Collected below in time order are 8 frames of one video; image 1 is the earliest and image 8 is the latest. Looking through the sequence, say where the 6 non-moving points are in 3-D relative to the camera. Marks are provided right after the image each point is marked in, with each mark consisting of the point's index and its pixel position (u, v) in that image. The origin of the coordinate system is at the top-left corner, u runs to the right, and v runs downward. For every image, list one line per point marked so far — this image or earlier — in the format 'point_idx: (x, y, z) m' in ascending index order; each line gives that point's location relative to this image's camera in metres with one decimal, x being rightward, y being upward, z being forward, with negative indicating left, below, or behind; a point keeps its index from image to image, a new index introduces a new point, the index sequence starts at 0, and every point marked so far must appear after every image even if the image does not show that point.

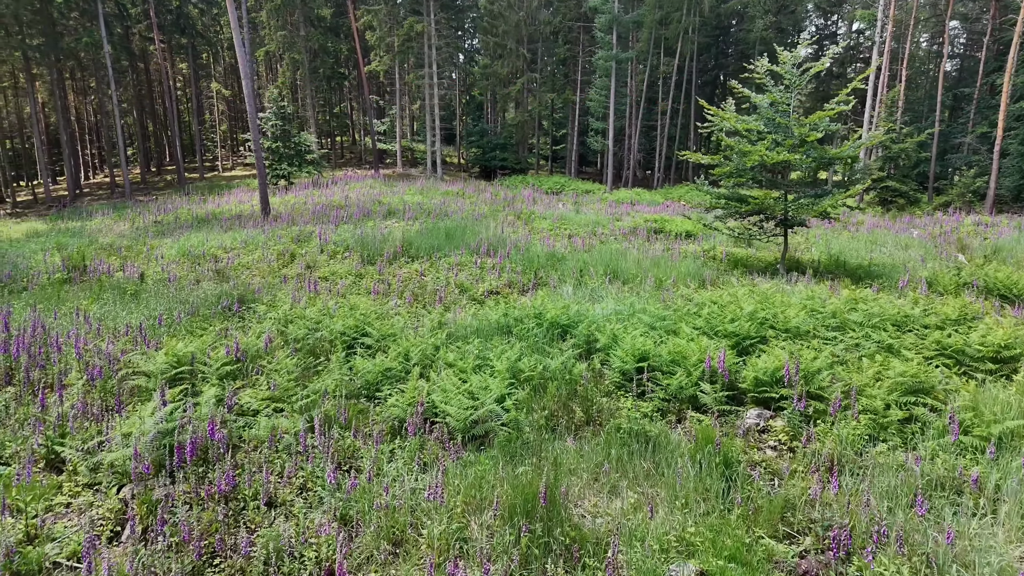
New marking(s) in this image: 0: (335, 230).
0: (-3.1, +1.0, +12.4) m
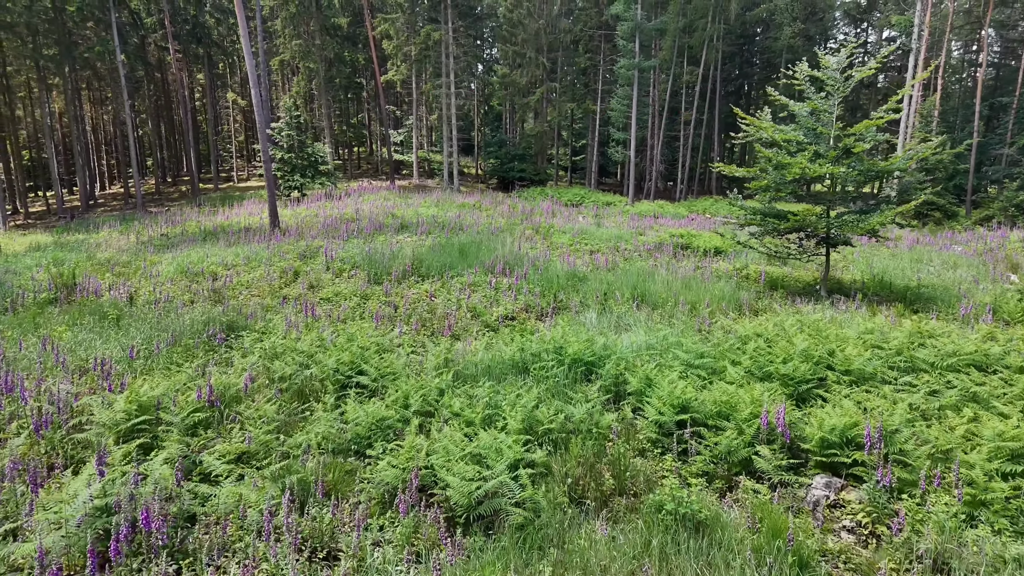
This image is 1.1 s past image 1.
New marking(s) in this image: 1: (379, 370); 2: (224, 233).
0: (-2.8, +0.7, +11.8) m
1: (-0.9, -0.6, +5.0) m
2: (-5.8, +1.1, +14.3) m
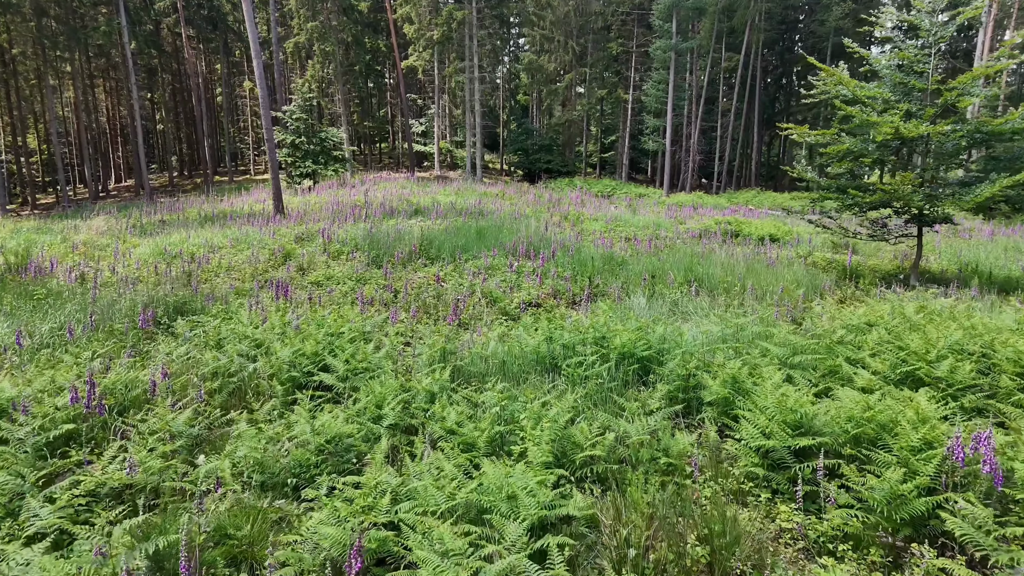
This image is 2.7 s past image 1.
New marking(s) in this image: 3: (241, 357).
0: (-2.4, +0.9, +10.4) m
1: (-0.8, -0.4, +3.6) m
2: (-5.3, +1.3, +13.1) m
3: (-1.4, -0.4, +3.7) m
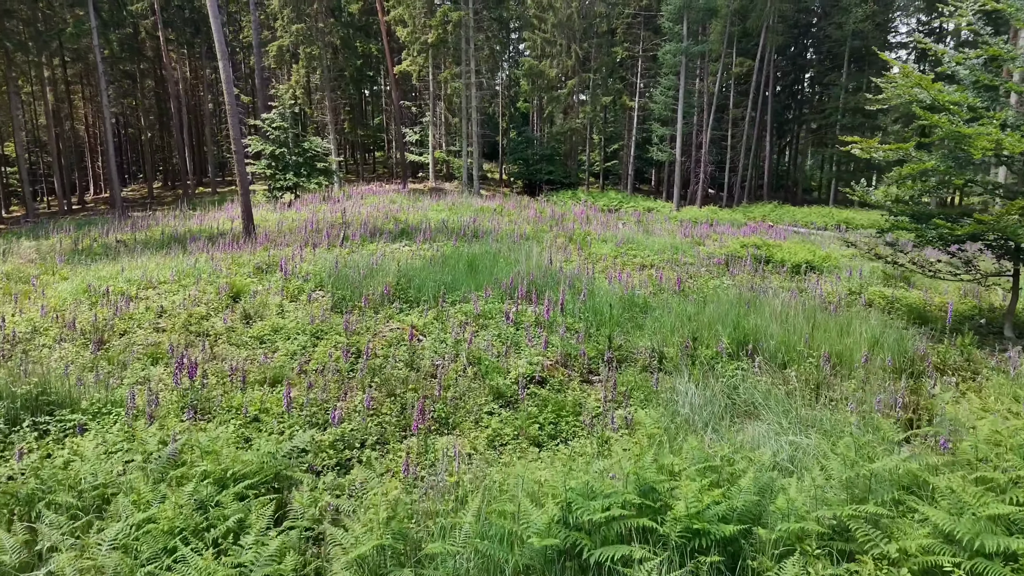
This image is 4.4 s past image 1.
0: (-2.4, +0.4, +8.9) m
1: (-0.8, -0.8, +2.1) m
2: (-5.3, +0.8, +11.6) m
3: (-1.4, -0.8, +2.2) m
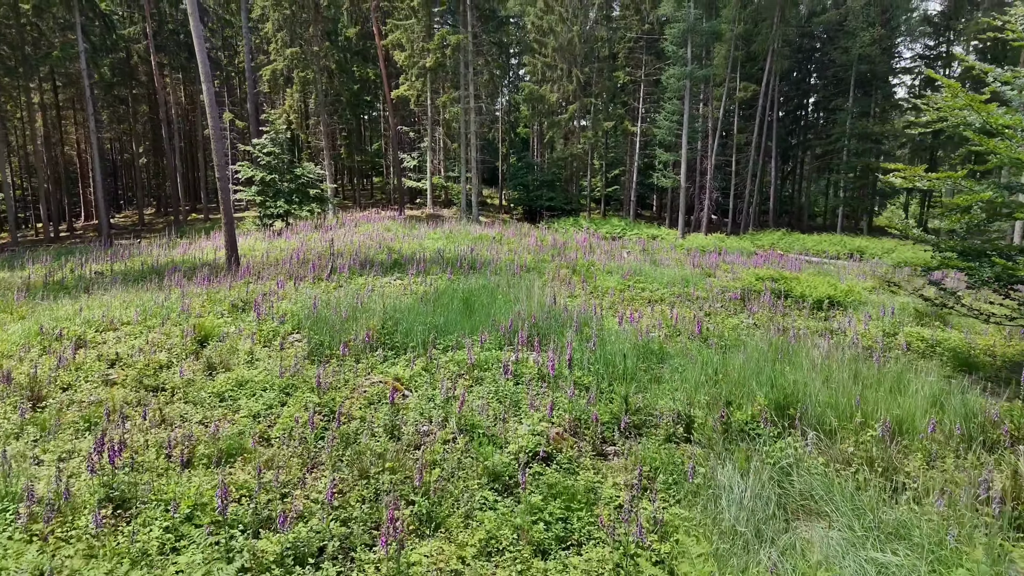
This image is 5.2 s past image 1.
0: (-2.4, 0.0, +8.2) m
1: (-0.8, -1.0, +1.4) m
2: (-5.3, +0.2, +10.9) m
3: (-1.4, -1.0, +1.5) m
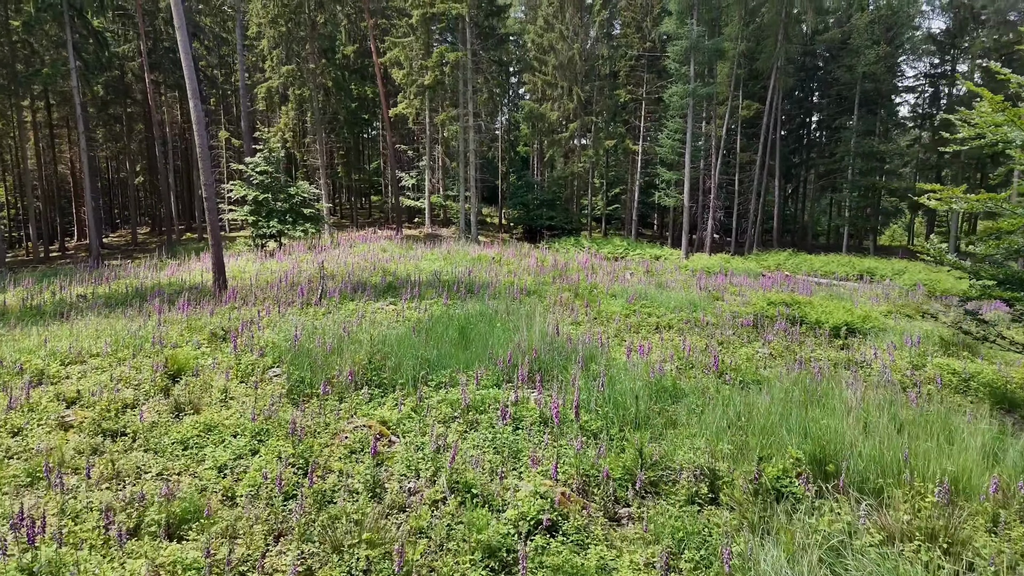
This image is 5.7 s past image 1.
0: (-2.4, -0.3, +7.7) m
1: (-0.8, -1.1, +0.8) m
2: (-5.3, -0.1, +10.4) m
3: (-1.4, -1.1, +1.0) m
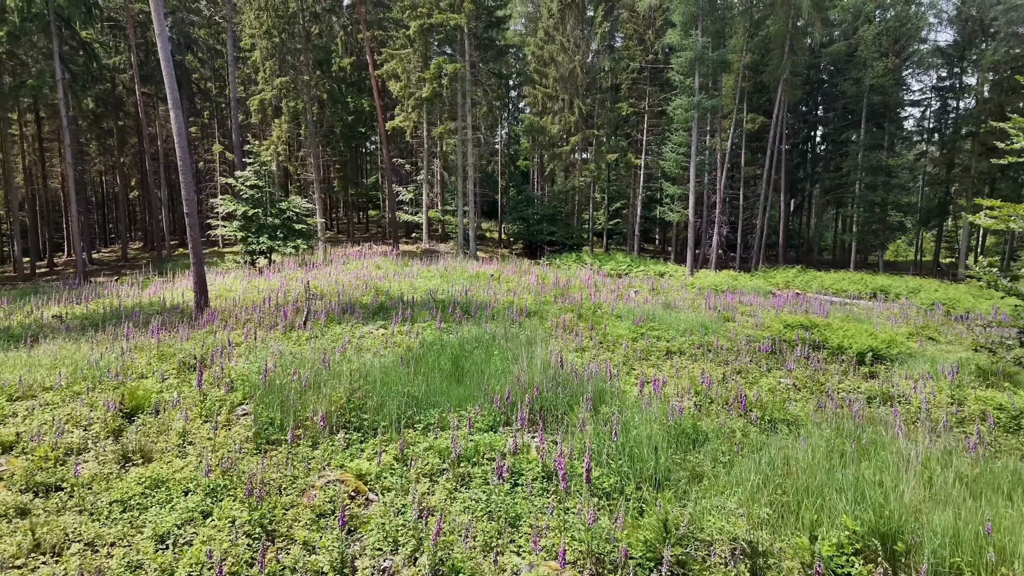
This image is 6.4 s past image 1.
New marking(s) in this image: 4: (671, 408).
0: (-2.5, -0.6, +7.1) m
1: (-0.9, -1.2, +0.2) m
2: (-5.3, -0.4, +9.8) m
3: (-1.5, -1.2, +0.3) m
4: (+1.0, -0.8, +4.8) m
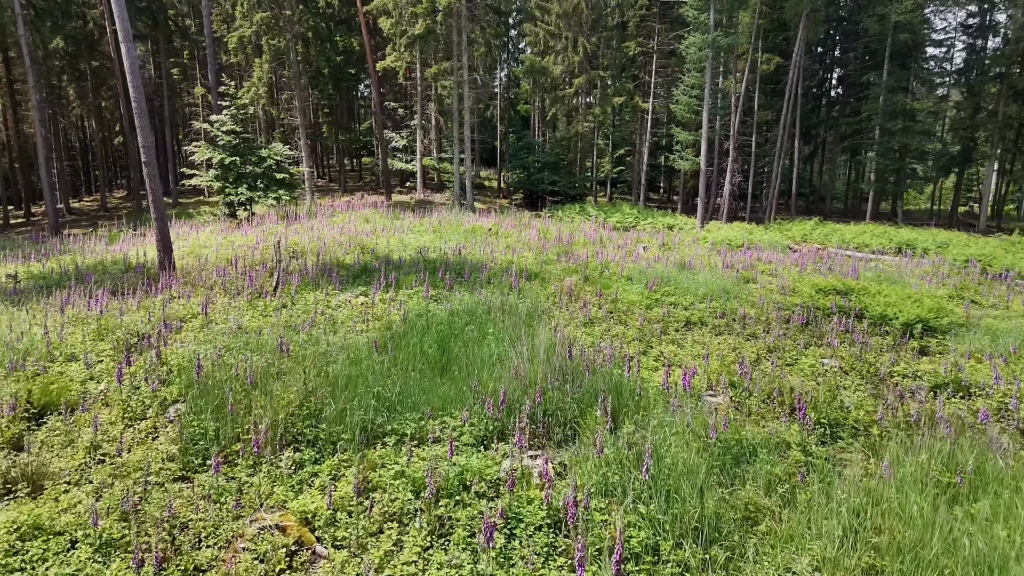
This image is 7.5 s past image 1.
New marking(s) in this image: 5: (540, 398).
0: (-2.5, -0.2, +6.1) m
1: (-0.9, -1.4, -0.7) m
2: (-5.4, +0.1, +8.8) m
3: (-1.5, -1.4, -0.6) m
4: (+1.0, -0.7, +3.9) m
5: (+0.1, -0.6, +4.0) m
